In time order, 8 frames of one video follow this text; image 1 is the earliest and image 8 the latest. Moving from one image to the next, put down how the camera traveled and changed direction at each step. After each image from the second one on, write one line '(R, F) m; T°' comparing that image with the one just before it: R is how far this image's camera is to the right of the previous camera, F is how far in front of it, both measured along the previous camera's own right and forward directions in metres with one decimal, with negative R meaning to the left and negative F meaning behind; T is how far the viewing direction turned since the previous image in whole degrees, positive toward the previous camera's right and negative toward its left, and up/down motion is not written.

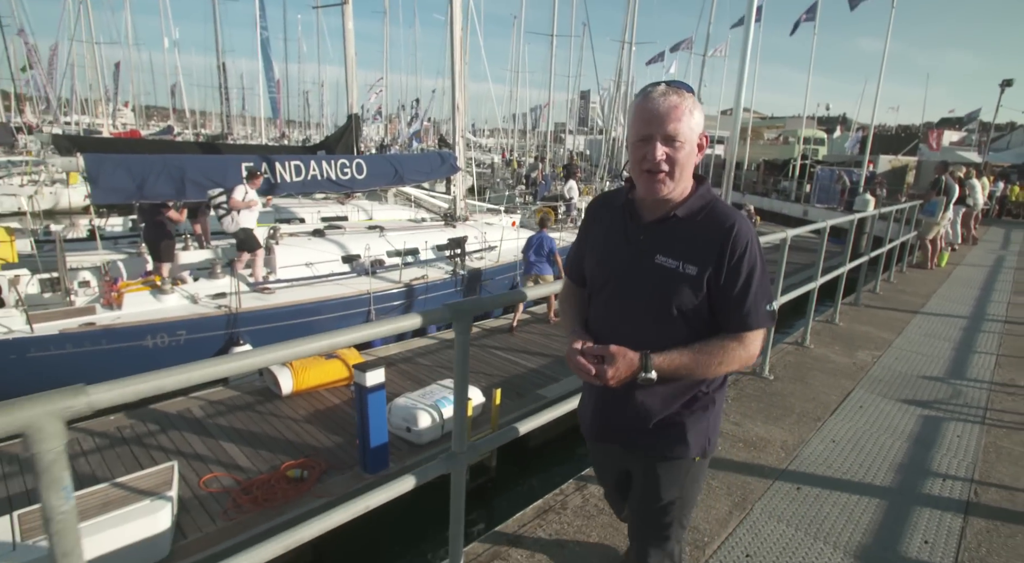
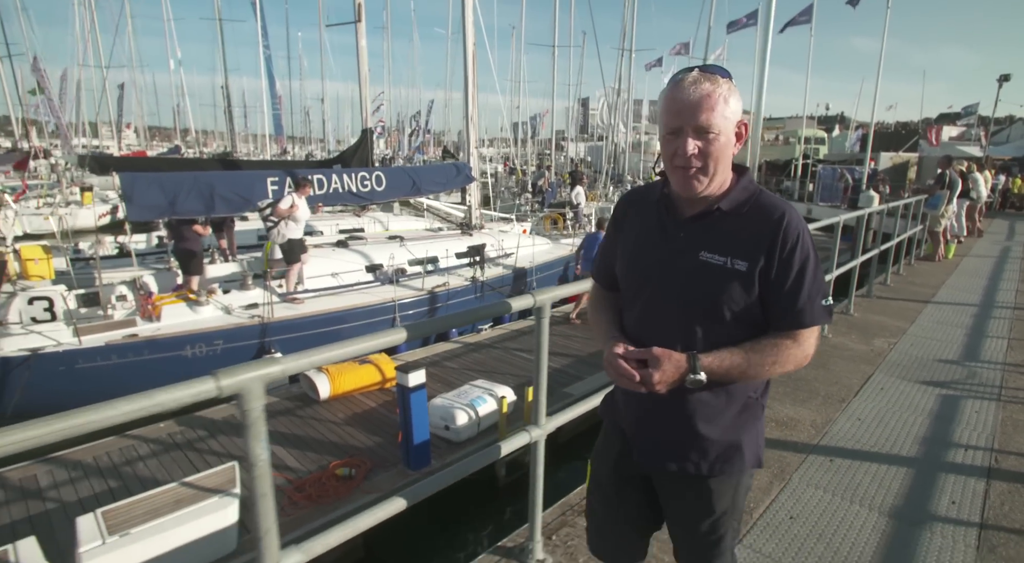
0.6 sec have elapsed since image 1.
(-0.2, -0.2) m; 0°
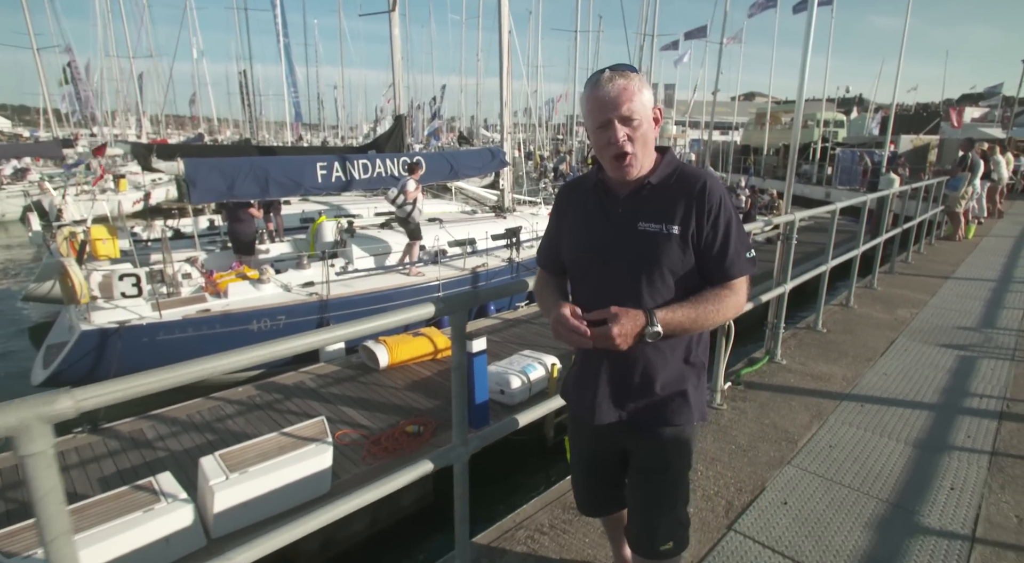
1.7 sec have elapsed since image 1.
(-0.4, -0.5) m; -1°
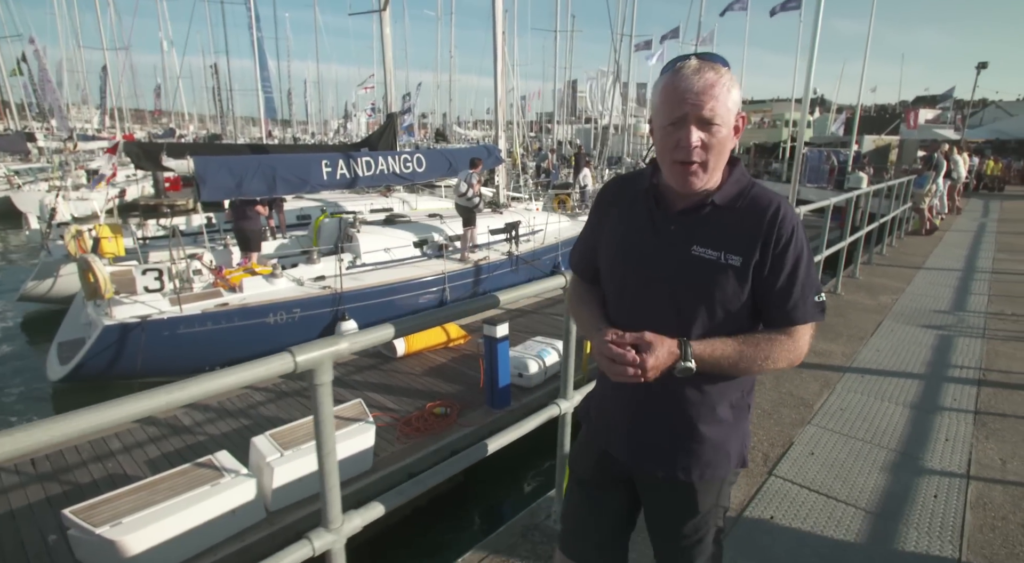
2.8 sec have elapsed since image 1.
(-0.5, -0.3) m; +3°
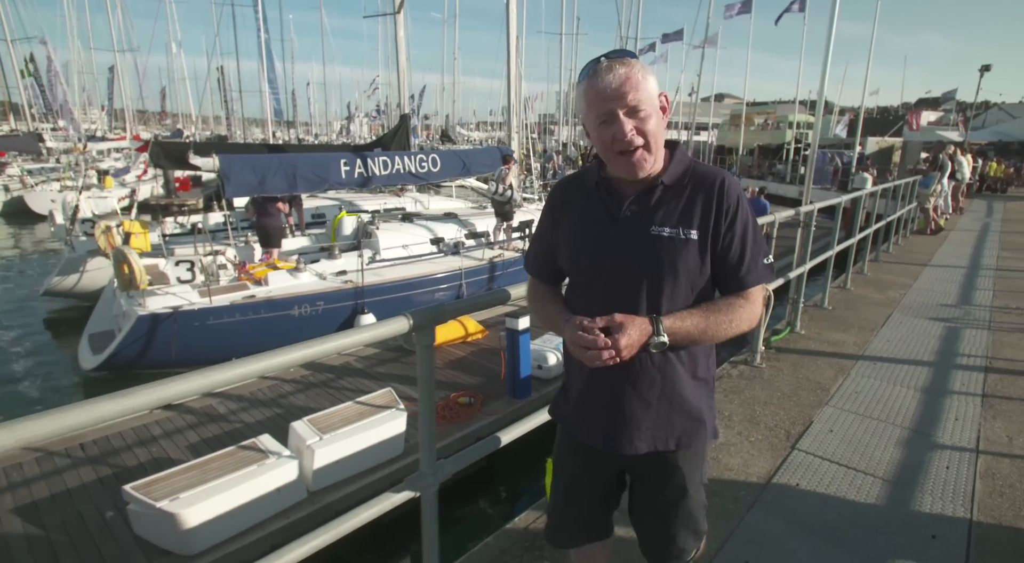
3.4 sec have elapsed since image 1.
(-0.2, -0.2) m; 0°
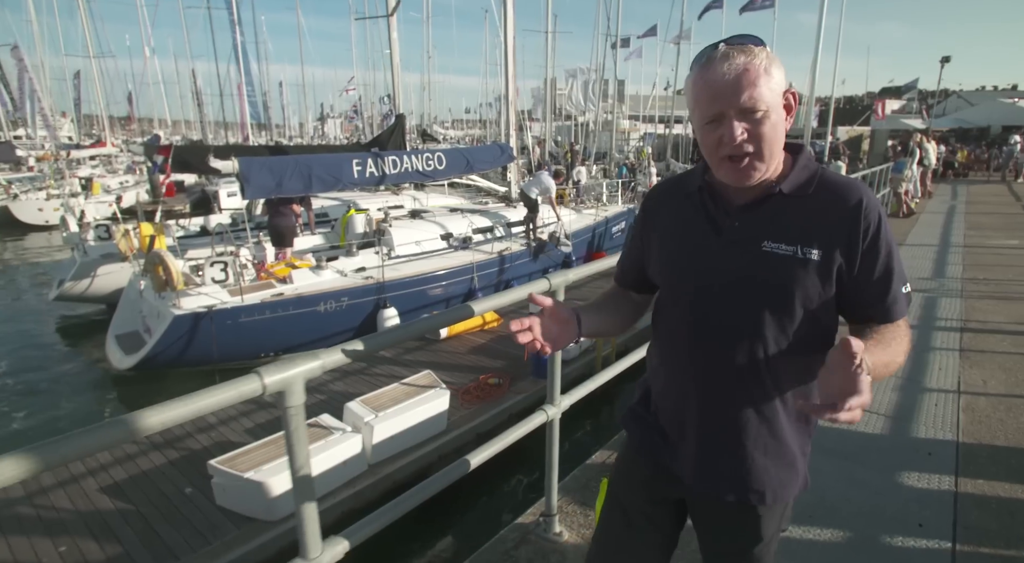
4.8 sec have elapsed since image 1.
(-0.5, -0.4) m; +2°
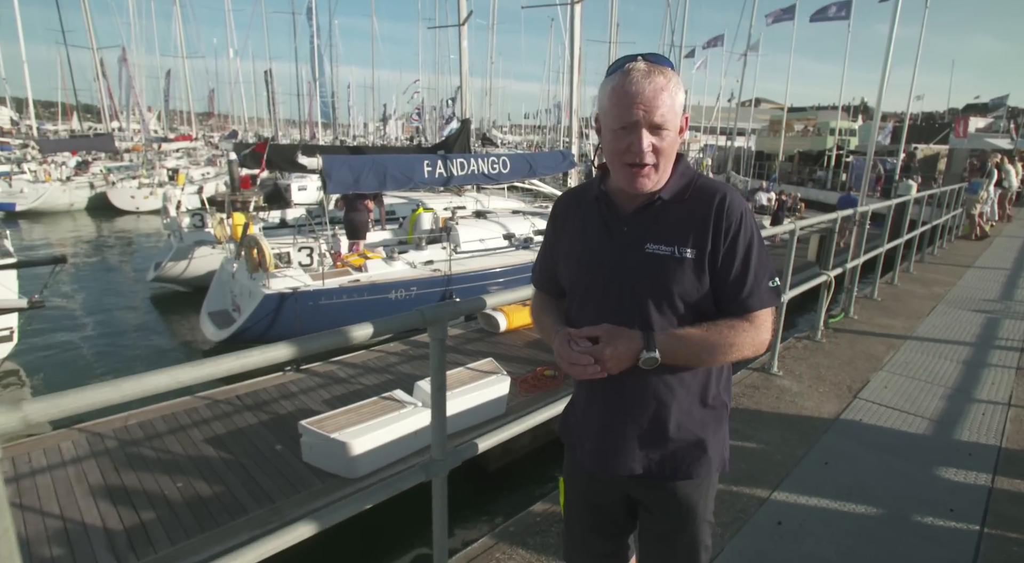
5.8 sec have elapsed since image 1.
(-0.1, -0.4) m; -5°
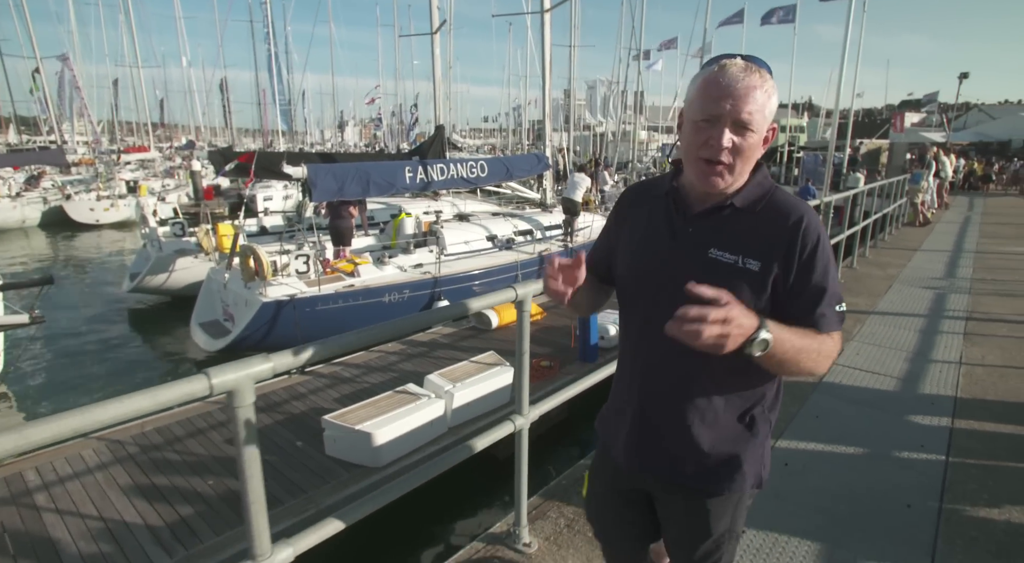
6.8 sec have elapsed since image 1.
(-0.4, -0.3) m; +4°
